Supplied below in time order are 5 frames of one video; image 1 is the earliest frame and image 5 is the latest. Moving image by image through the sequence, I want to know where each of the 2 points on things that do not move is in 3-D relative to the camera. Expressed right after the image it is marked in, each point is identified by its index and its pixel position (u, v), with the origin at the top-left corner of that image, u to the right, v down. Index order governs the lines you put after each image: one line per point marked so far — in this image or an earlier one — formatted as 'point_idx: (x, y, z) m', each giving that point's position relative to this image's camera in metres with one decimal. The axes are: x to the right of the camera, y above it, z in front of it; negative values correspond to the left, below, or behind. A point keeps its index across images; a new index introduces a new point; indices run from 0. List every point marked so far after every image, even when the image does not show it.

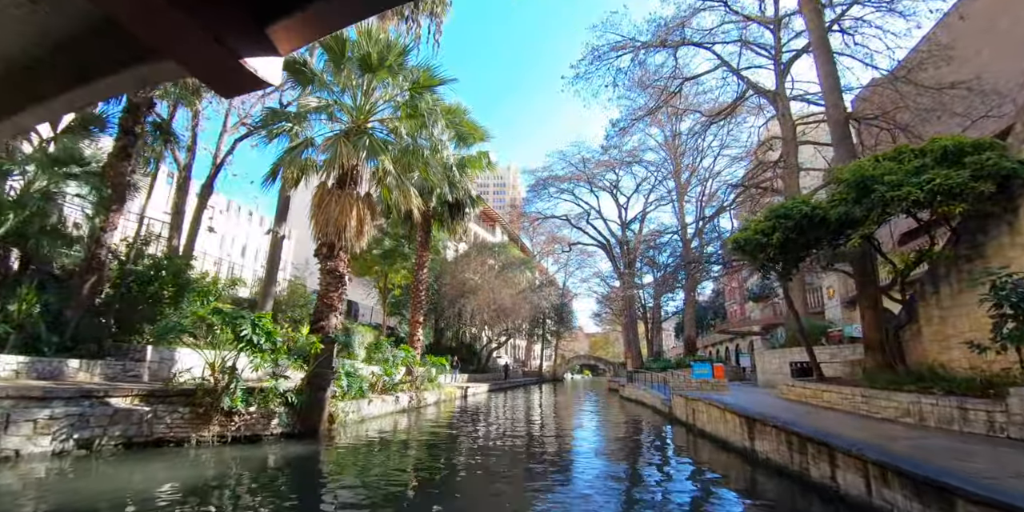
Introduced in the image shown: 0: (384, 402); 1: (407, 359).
0: (-3.8, -4.4, +14.7) m
1: (-3.7, -3.6, +17.1) m
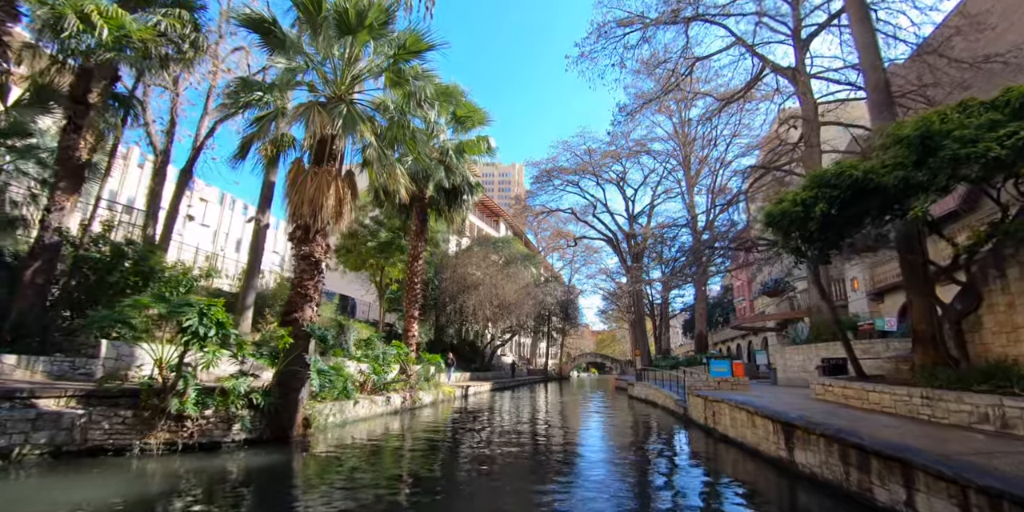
0: (-3.9, -4.1, +13.5) m
1: (-3.7, -3.3, +15.9) m
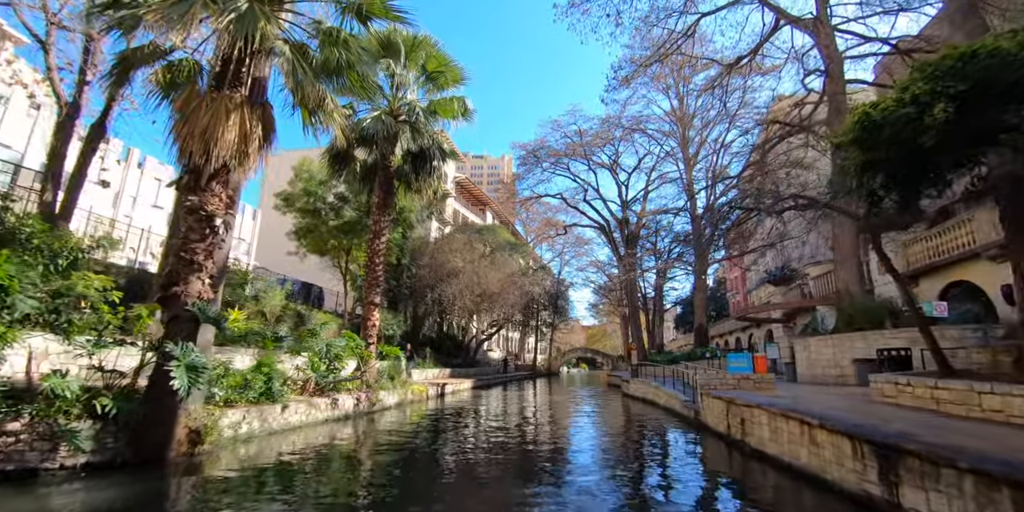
0: (-4.5, -3.4, +10.9) m
1: (-4.3, -2.5, +13.4) m
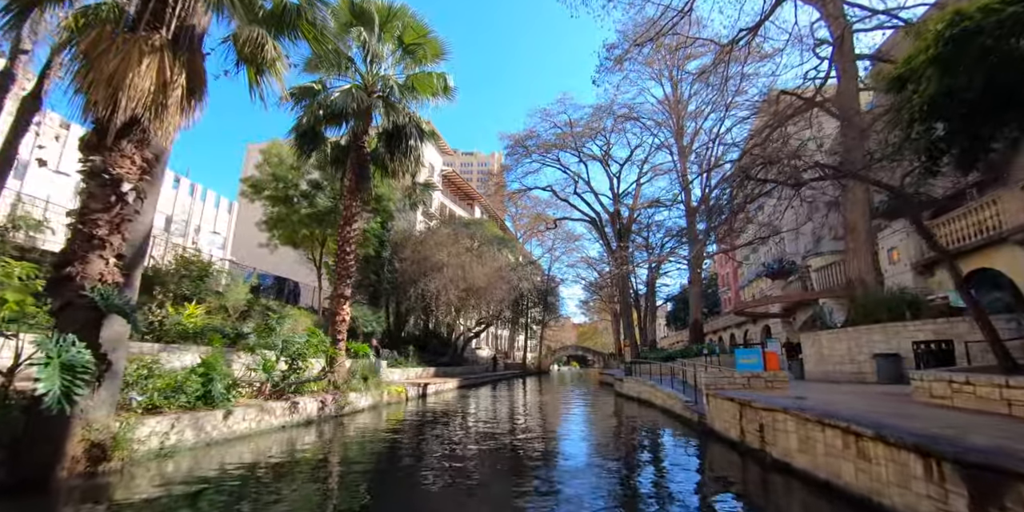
0: (-4.8, -3.1, +9.6) m
1: (-4.7, -2.2, +12.0) m
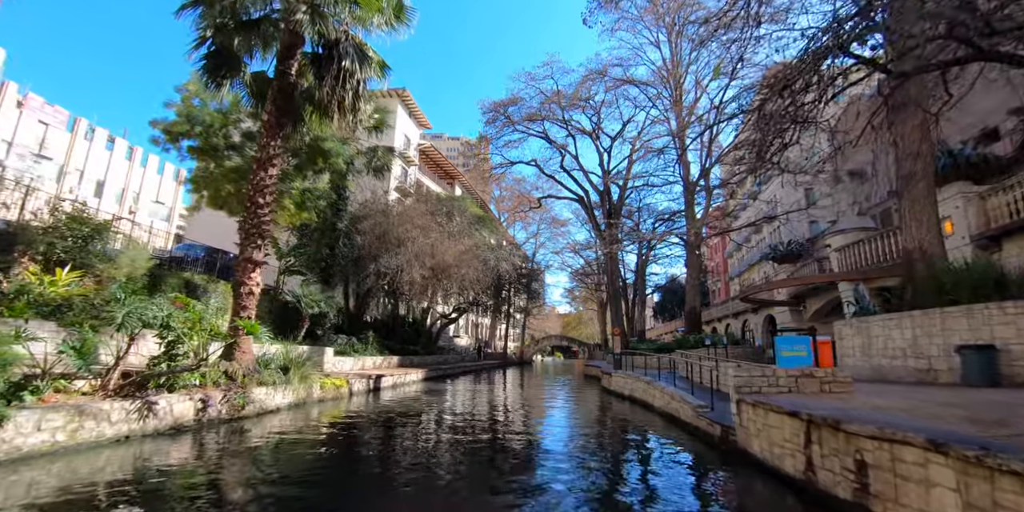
0: (-5.6, -2.2, +6.6) m
1: (-5.5, -1.3, +9.0) m
